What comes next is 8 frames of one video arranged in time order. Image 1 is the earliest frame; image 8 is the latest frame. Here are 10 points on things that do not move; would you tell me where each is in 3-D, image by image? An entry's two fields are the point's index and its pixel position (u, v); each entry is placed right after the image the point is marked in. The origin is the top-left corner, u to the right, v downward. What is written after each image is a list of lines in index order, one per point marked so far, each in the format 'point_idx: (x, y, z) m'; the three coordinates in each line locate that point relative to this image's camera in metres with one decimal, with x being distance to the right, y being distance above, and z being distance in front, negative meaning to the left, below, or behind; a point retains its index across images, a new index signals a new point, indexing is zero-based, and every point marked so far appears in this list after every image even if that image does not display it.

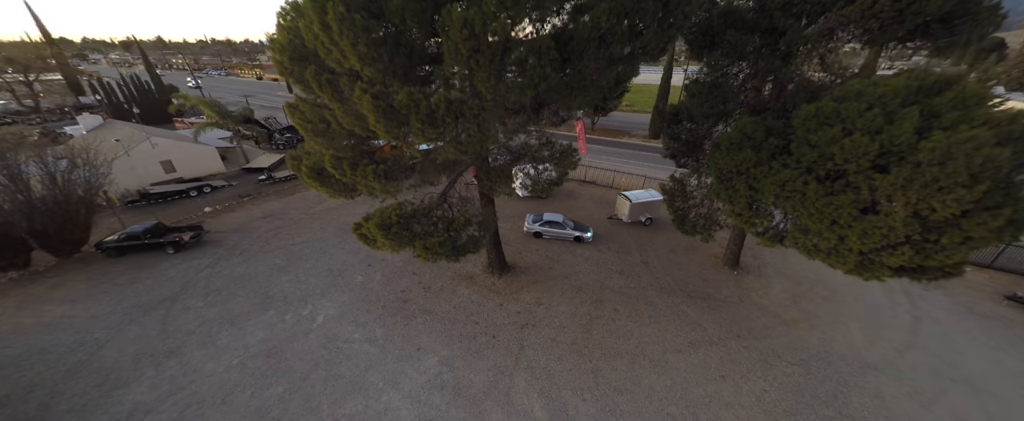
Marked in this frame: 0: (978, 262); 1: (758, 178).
0: (+22.3, -2.4, +14.9) m
1: (+7.0, +1.2, +8.7) m
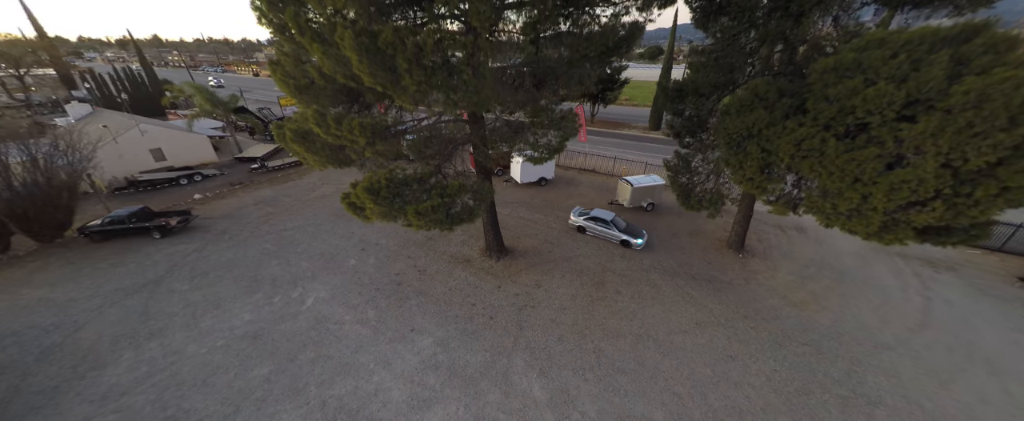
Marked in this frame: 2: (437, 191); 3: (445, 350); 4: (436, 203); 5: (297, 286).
0: (+22.2, -1.6, +14.5) m
1: (+6.9, +2.0, +8.2) m
2: (-1.9, +0.5, +7.9) m
3: (-2.1, -4.4, +9.9) m
4: (-1.9, +0.2, +7.7) m
5: (-8.8, -3.1, +12.8) m
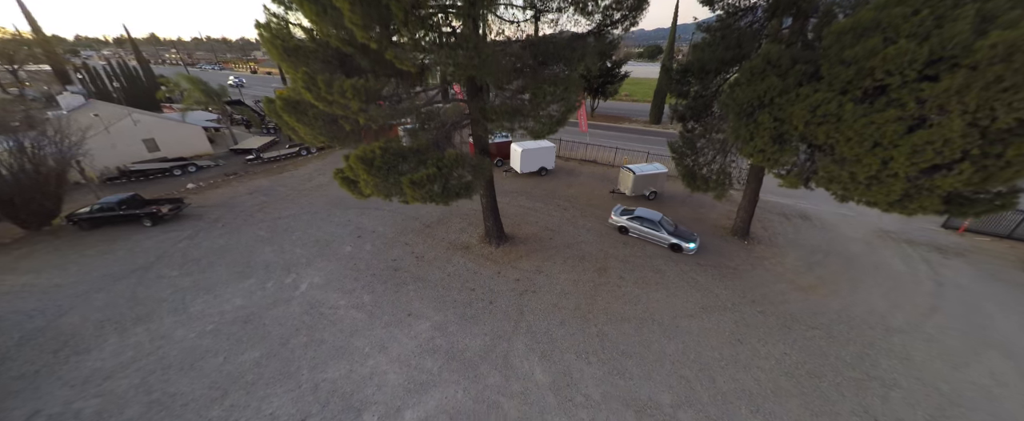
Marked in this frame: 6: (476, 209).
0: (+22.2, -1.0, +14.3) m
1: (+6.9, +2.7, +7.9) m
2: (-1.9, +1.2, +7.6) m
3: (-2.1, -3.8, +9.5) m
4: (-1.9, +0.9, +7.4) m
5: (-8.8, -2.4, +12.4) m
6: (-1.9, +0.1, +16.9) m
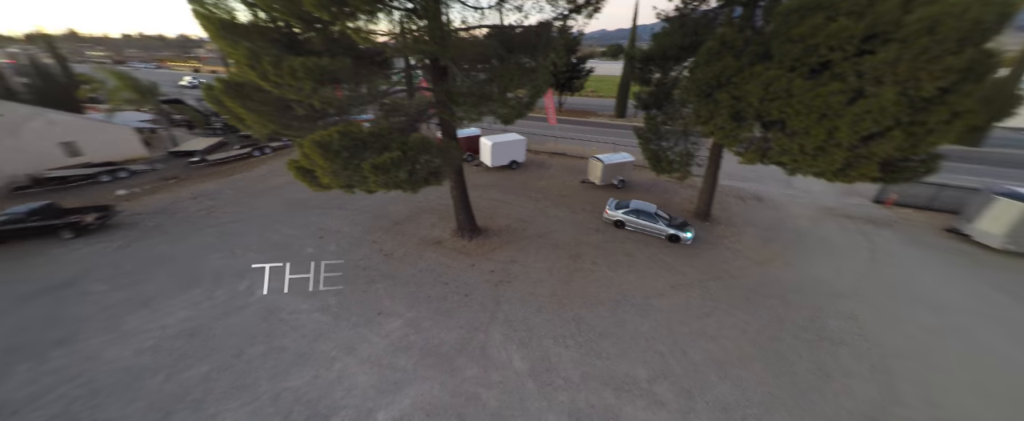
0: (+20.8, +0.3, +16.0) m
1: (+6.1, +3.3, +8.3) m
2: (-2.6, +1.4, +7.2) m
3: (-2.8, -3.5, +9.1) m
4: (-2.6, +1.2, +7.0) m
5: (-9.8, -2.5, +11.4) m
6: (-3.4, +0.4, +16.5) m
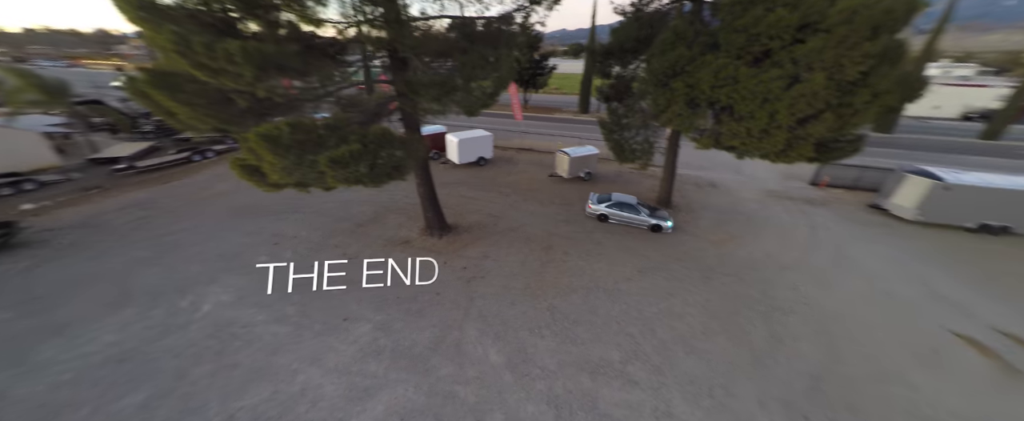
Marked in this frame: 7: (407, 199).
0: (+19.1, +1.5, +17.9) m
1: (+5.1, +3.8, +8.8) m
2: (-3.4, +1.5, +6.8) m
3: (-3.5, -3.4, +8.7) m
4: (-3.3, +1.2, +6.6) m
5: (-10.7, -2.7, +10.3) m
6: (-5.0, +0.4, +16.0) m
7: (-5.5, +0.6, +16.3) m
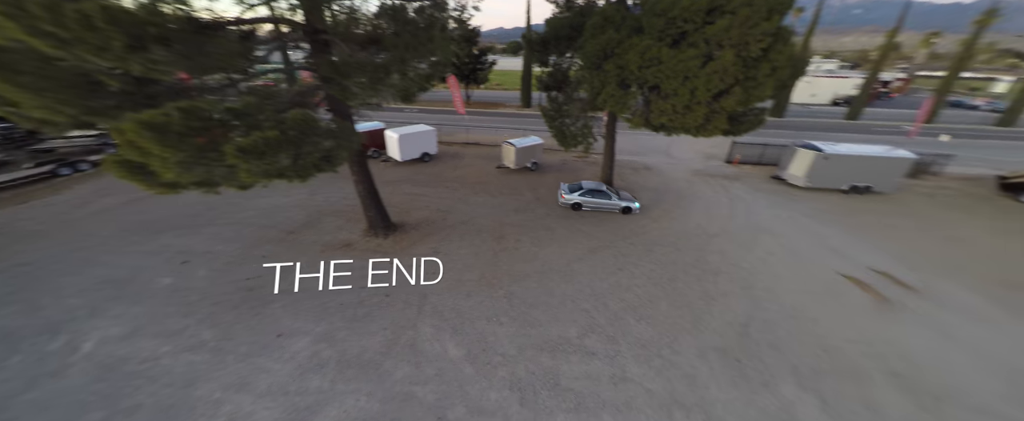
0: (+15.9, +3.3, +20.5) m
1: (+3.3, +4.5, +9.2) m
2: (-4.6, +1.6, +6.0) m
3: (-4.6, -3.4, +7.9) m
4: (-4.4, +1.3, +5.8) m
5: (-12.0, -3.2, +8.3) m
6: (-7.5, +0.3, +14.8) m
7: (-8.1, +0.5, +15.0) m
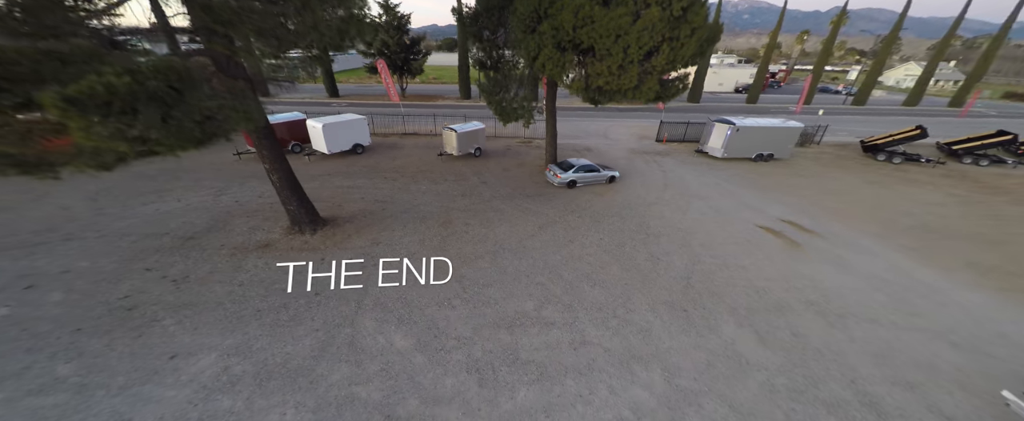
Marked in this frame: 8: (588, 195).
0: (+11.9, +5.1, +22.3) m
1: (+1.3, +5.4, +9.1) m
2: (-5.6, +1.9, +4.6) m
3: (-5.6, -3.1, +6.6) m
4: (-5.5, +1.6, +4.5) m
5: (-13.0, -3.5, +5.8) m
6: (-9.9, +0.4, +12.8) m
7: (-10.5, +0.5, +13.0) m
8: (+3.4, +0.7, +14.2) m
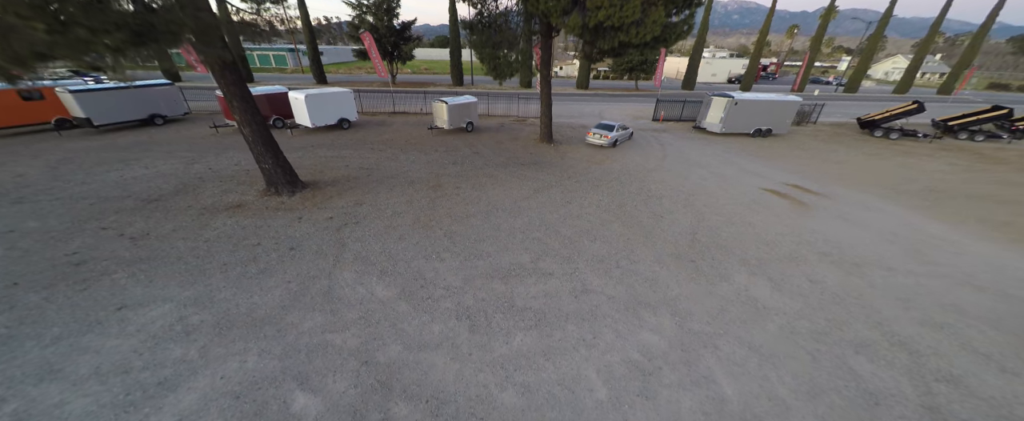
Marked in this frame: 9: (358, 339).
0: (+11.4, +6.5, +21.8) m
1: (+1.1, +6.7, +8.5) m
2: (-5.7, +3.1, +3.9) m
3: (-5.7, -1.8, +5.8) m
4: (-5.6, +2.9, +3.7) m
5: (-13.1, -2.3, +4.9) m
6: (-10.2, +1.6, +12.0) m
7: (-10.7, +1.7, +12.1) m
8: (+3.1, +2.0, +13.6) m
9: (-2.6, -2.1, +5.2) m
